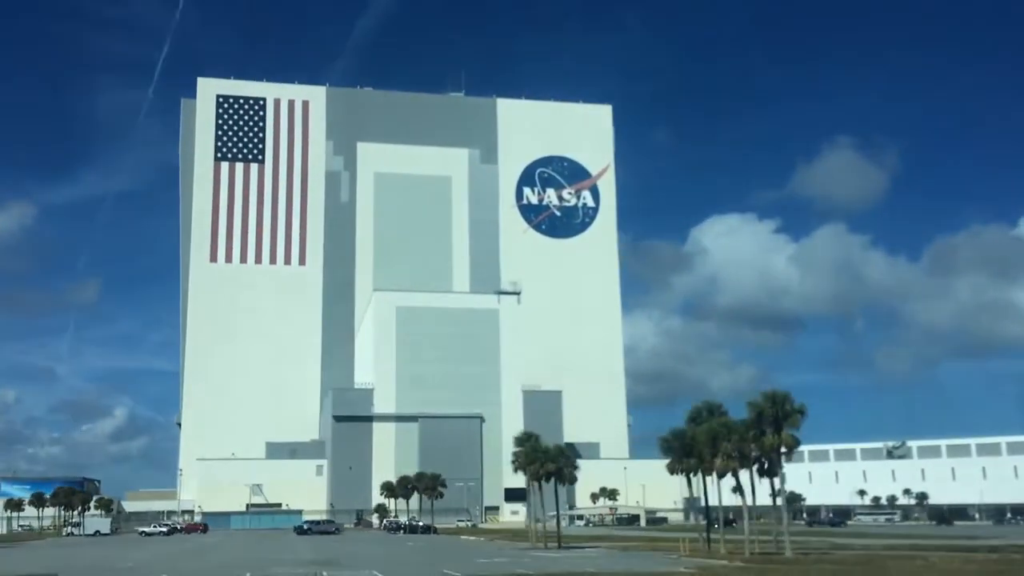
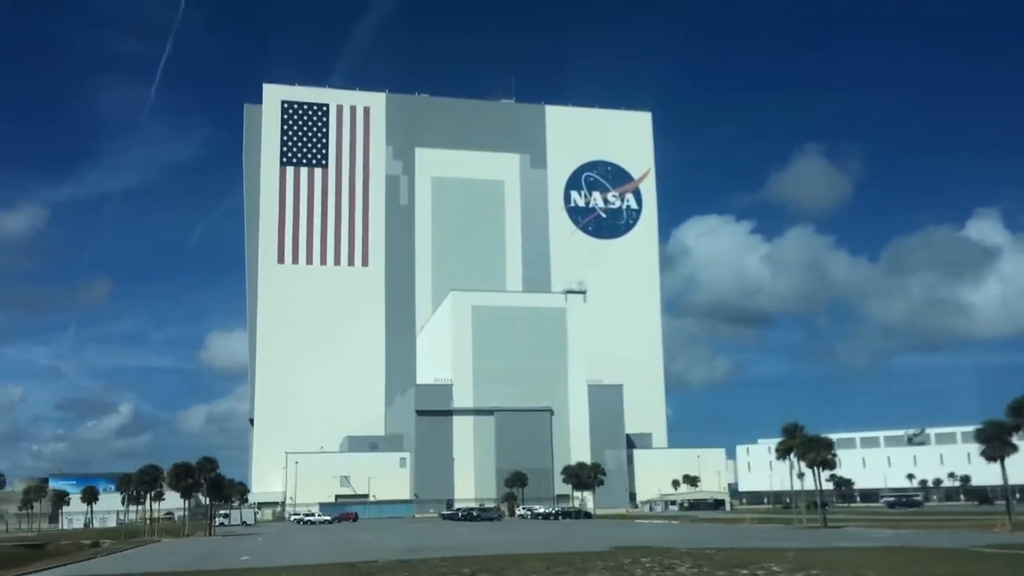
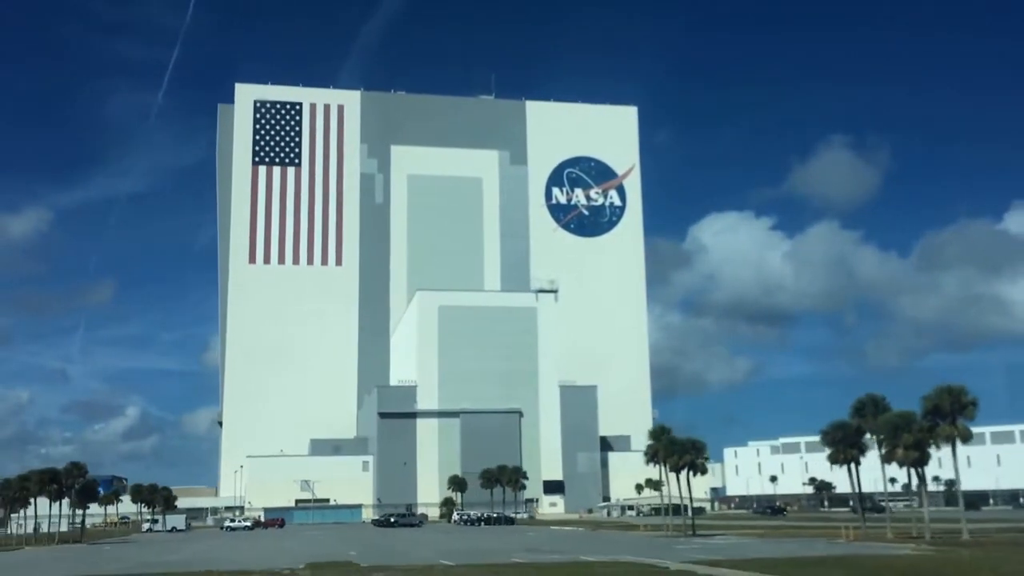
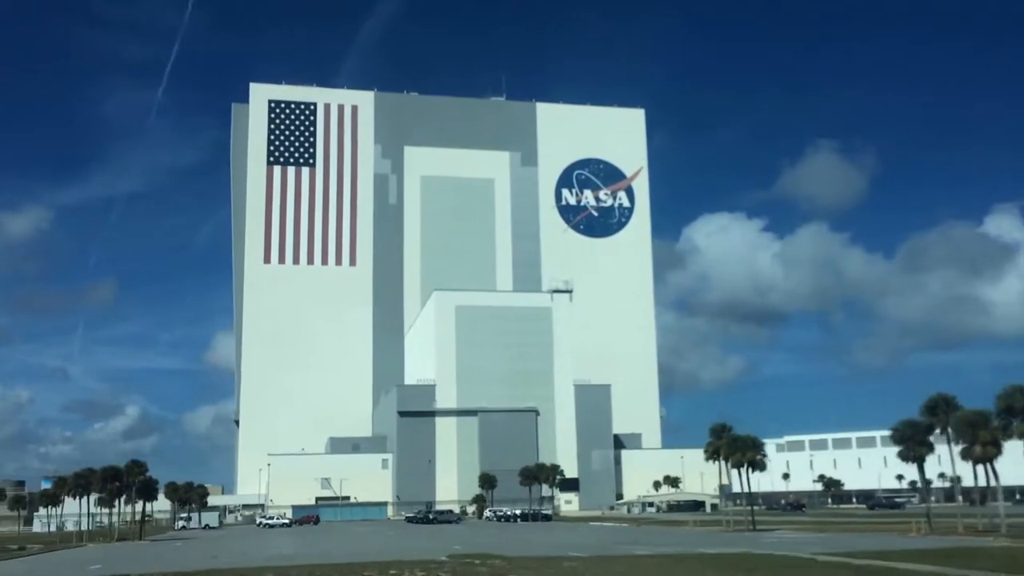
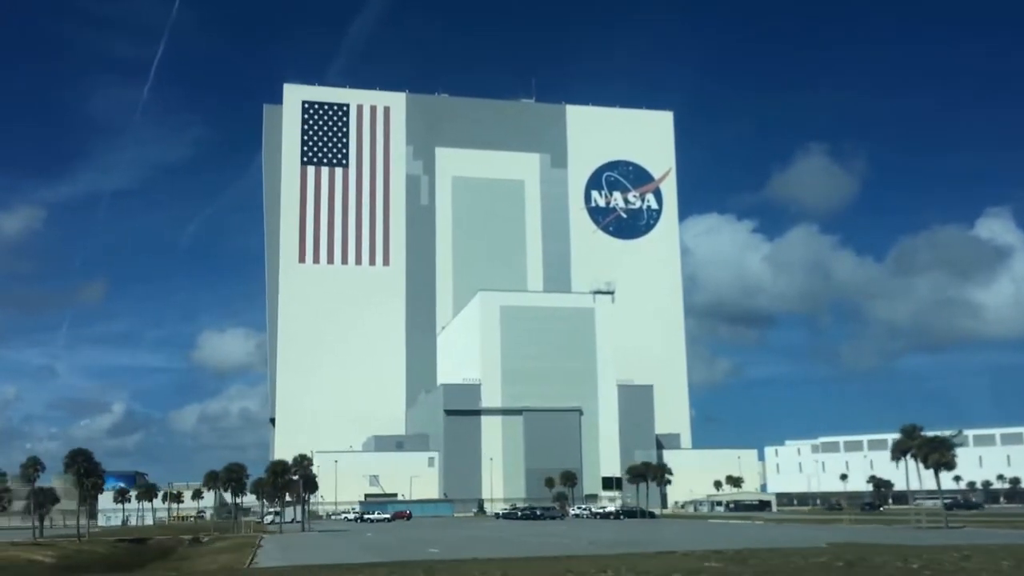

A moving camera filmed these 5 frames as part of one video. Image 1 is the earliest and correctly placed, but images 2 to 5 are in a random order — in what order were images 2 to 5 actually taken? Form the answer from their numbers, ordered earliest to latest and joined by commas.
3, 4, 2, 5
